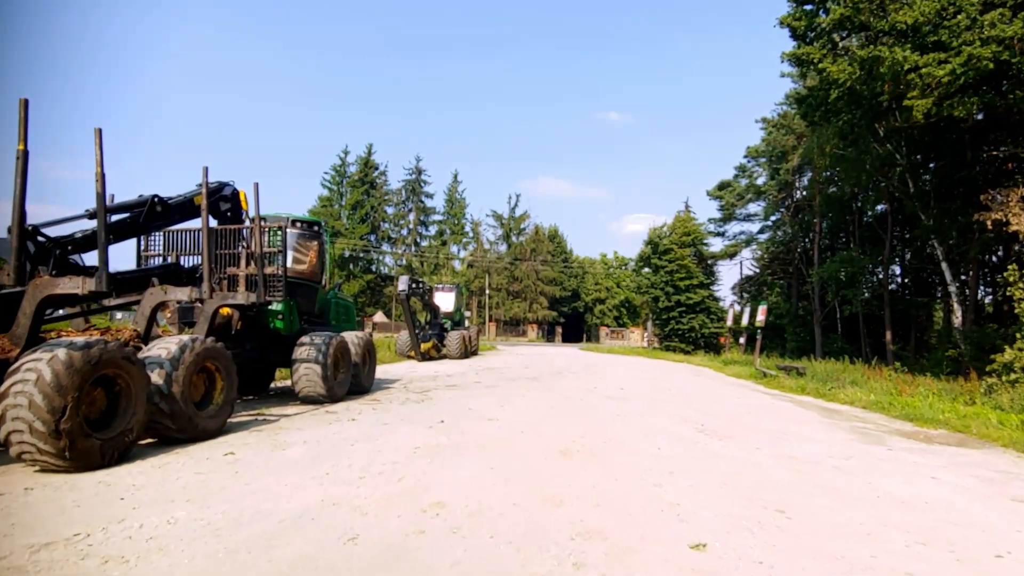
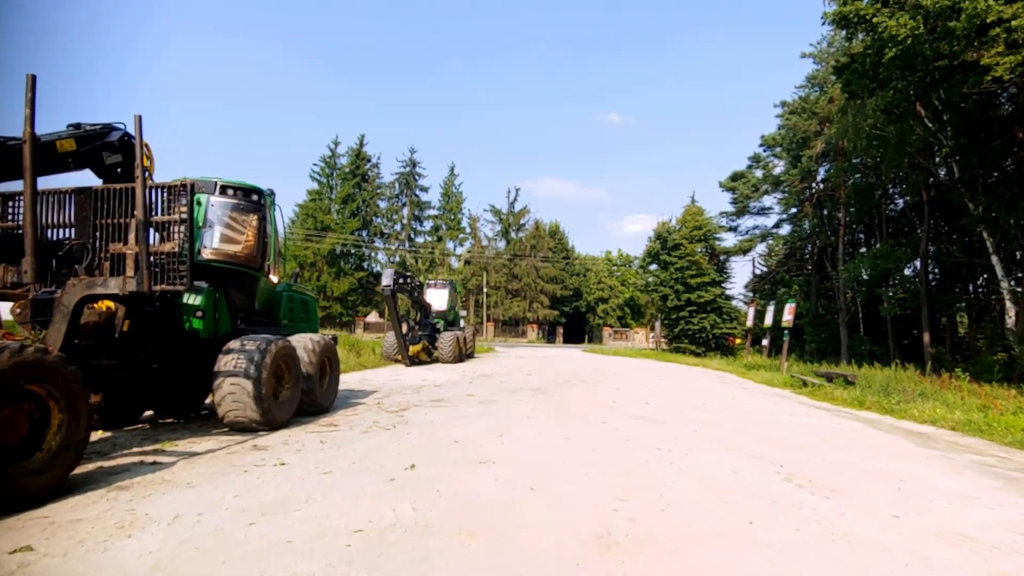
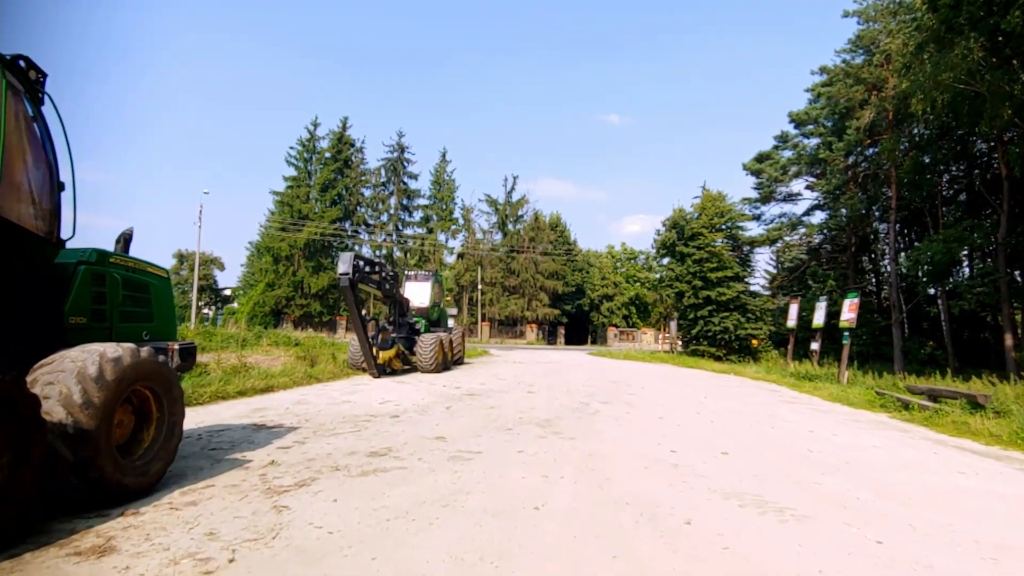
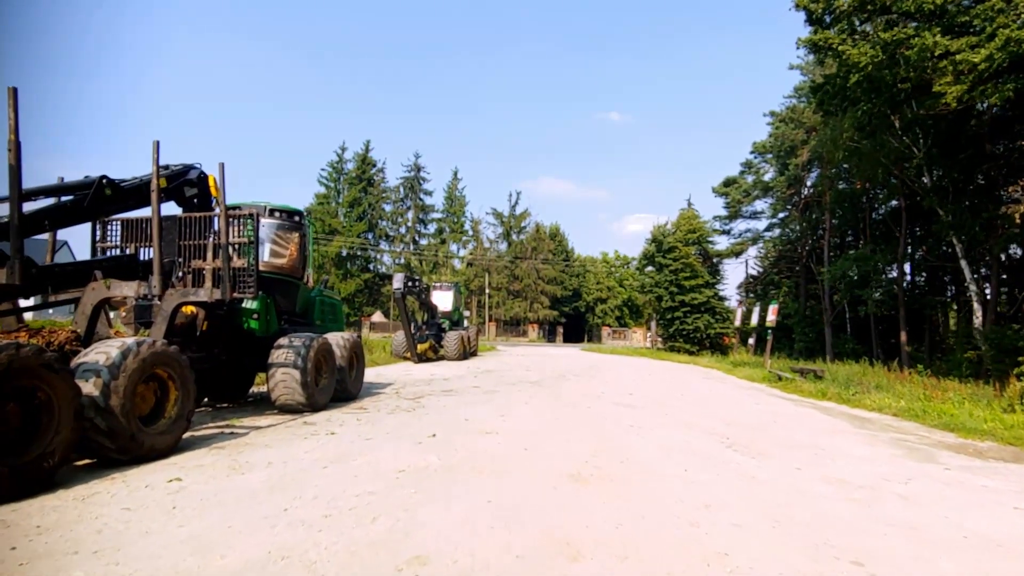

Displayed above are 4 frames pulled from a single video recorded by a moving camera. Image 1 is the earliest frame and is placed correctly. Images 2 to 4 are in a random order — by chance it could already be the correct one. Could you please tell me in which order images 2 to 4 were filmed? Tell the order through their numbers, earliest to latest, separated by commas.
4, 2, 3
